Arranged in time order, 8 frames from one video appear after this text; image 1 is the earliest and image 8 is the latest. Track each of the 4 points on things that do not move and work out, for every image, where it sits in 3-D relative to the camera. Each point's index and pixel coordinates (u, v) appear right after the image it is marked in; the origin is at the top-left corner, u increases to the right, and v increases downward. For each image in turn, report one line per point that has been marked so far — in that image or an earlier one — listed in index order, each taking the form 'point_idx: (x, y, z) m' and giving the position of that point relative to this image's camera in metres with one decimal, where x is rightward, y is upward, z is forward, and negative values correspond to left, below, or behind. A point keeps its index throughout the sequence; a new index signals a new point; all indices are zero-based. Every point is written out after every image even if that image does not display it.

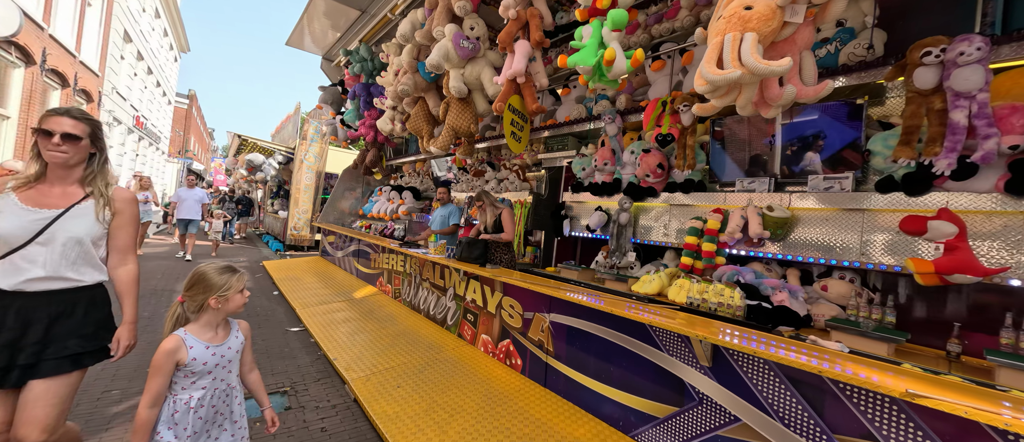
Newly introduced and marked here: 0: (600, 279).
0: (+0.9, -0.6, +3.5) m
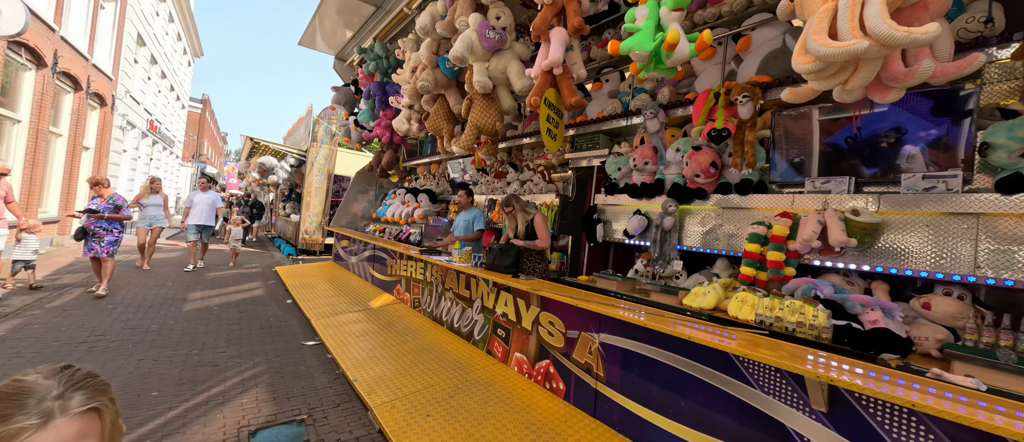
0: (+1.2, -0.6, +3.2) m
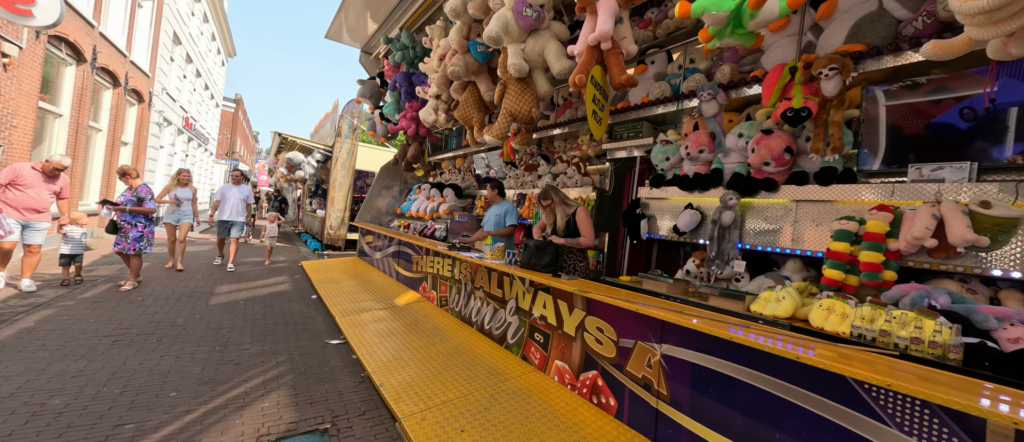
0: (+1.5, -0.6, +2.8) m
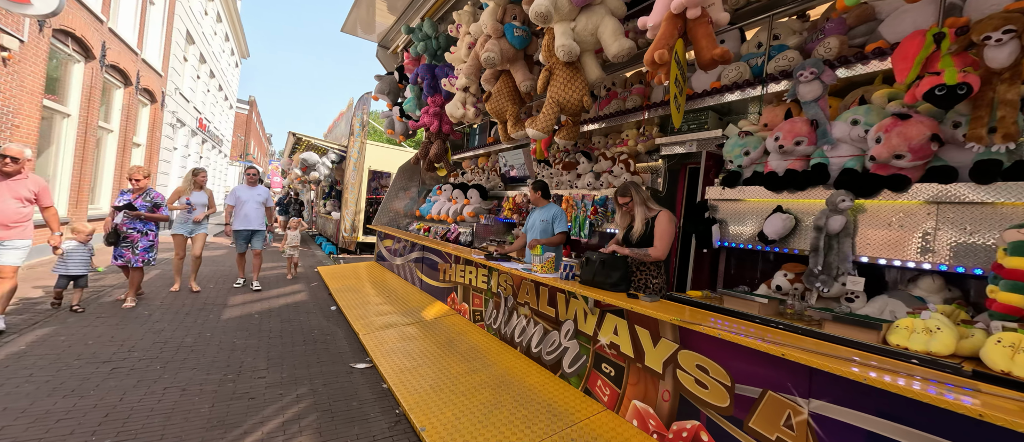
0: (+2.0, -0.6, +2.3) m
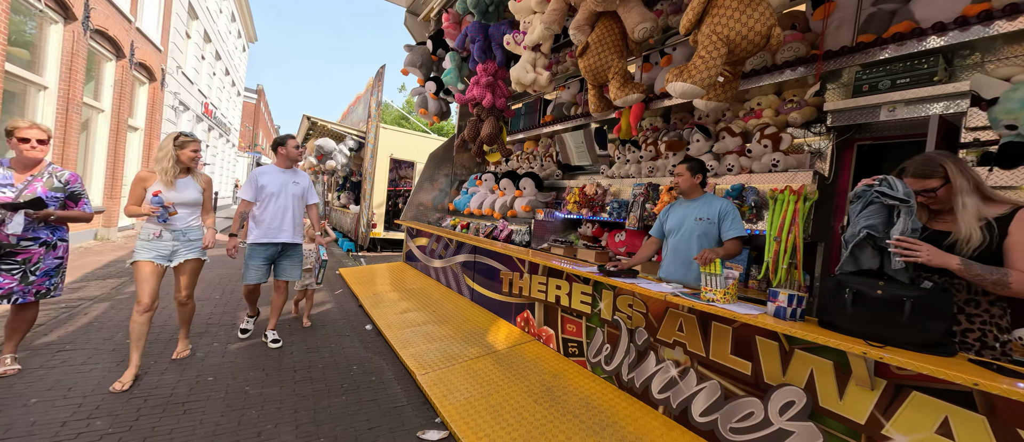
0: (+2.8, -0.7, +1.2) m
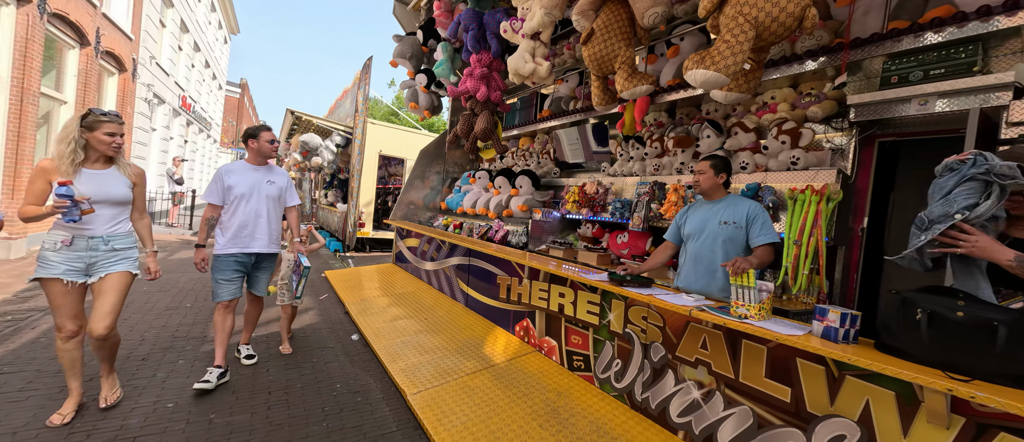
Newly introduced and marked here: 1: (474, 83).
0: (+2.8, -0.7, +1.1) m
1: (-0.5, +1.7, +4.3) m
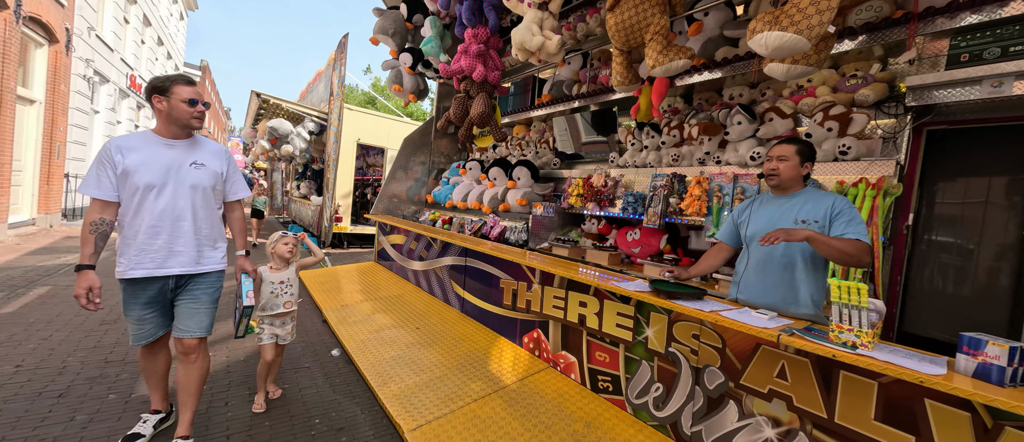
0: (+3.0, -0.7, +0.8) m
1: (-0.5, +1.8, +3.8) m
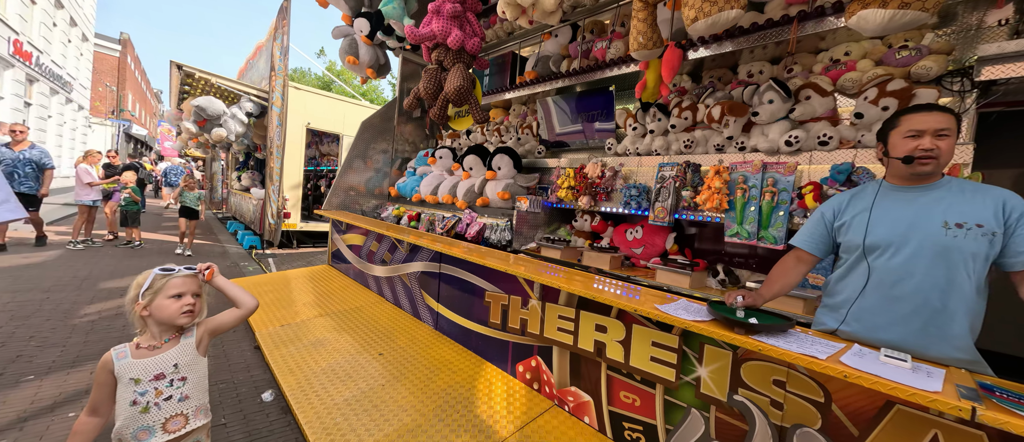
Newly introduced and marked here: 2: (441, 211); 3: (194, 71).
0: (+3.2, -0.7, +0.6) m
1: (-0.7, +1.8, +3.1) m
2: (-0.9, +0.1, +4.4) m
3: (-6.2, +2.9, +6.7) m
